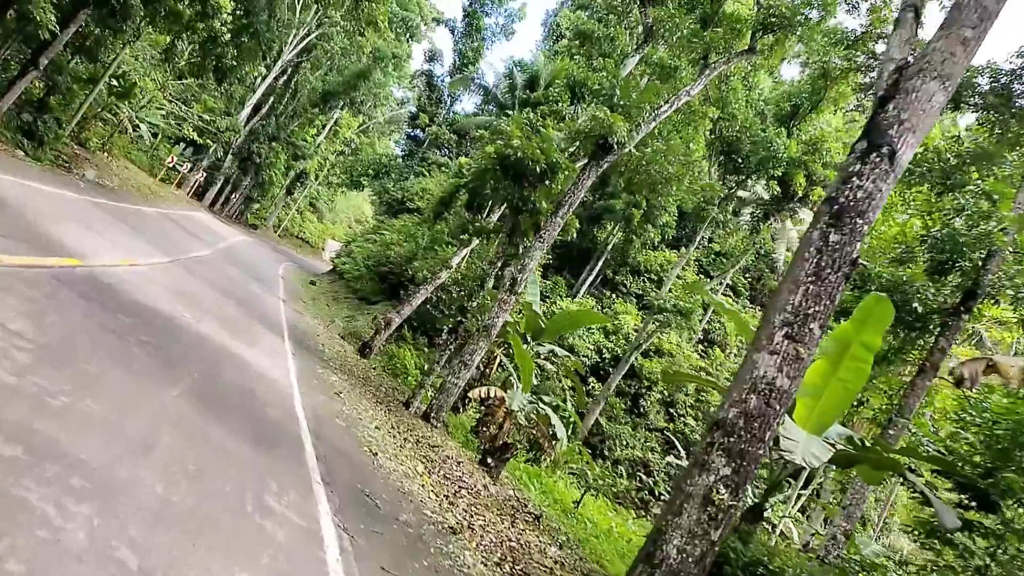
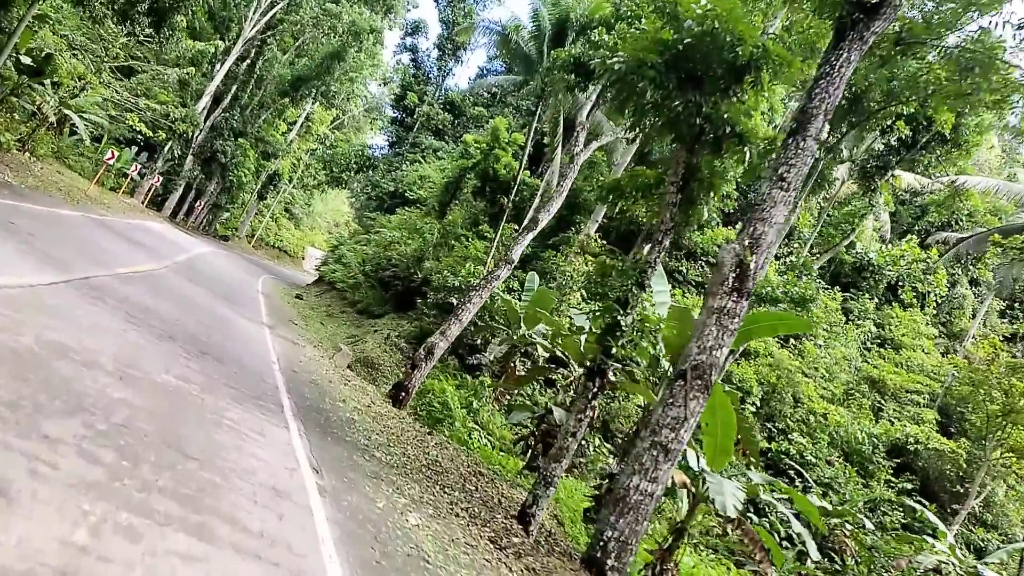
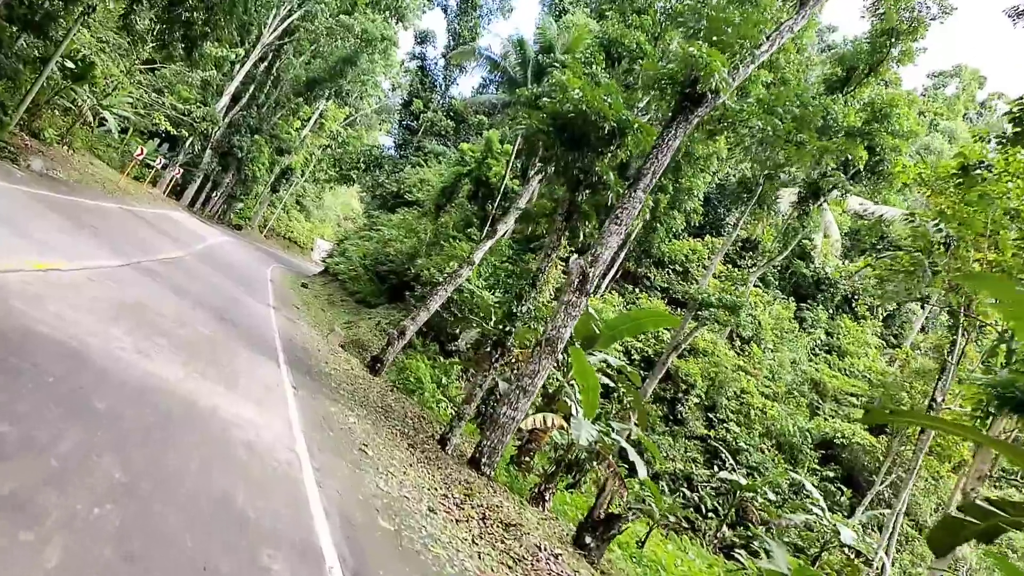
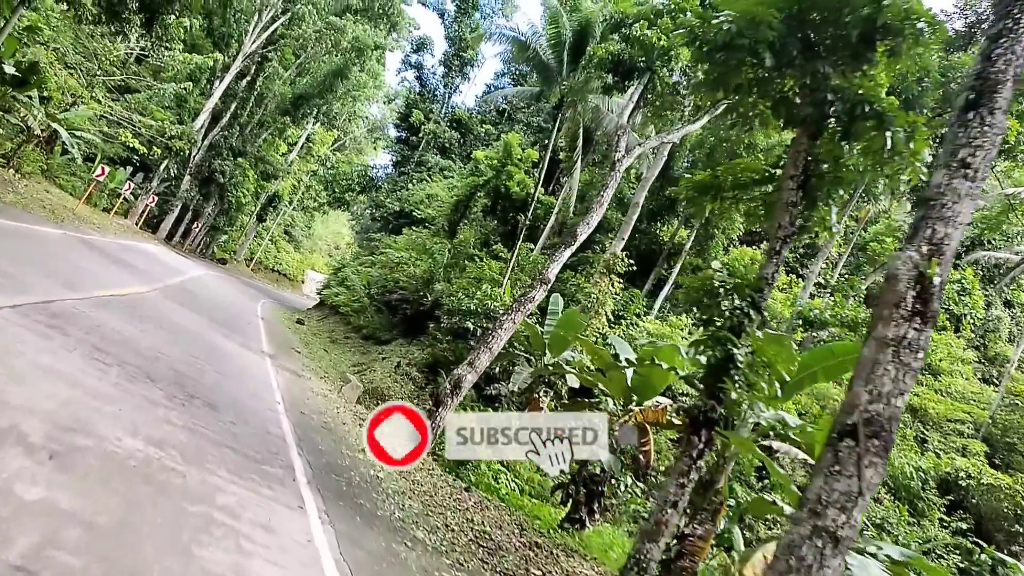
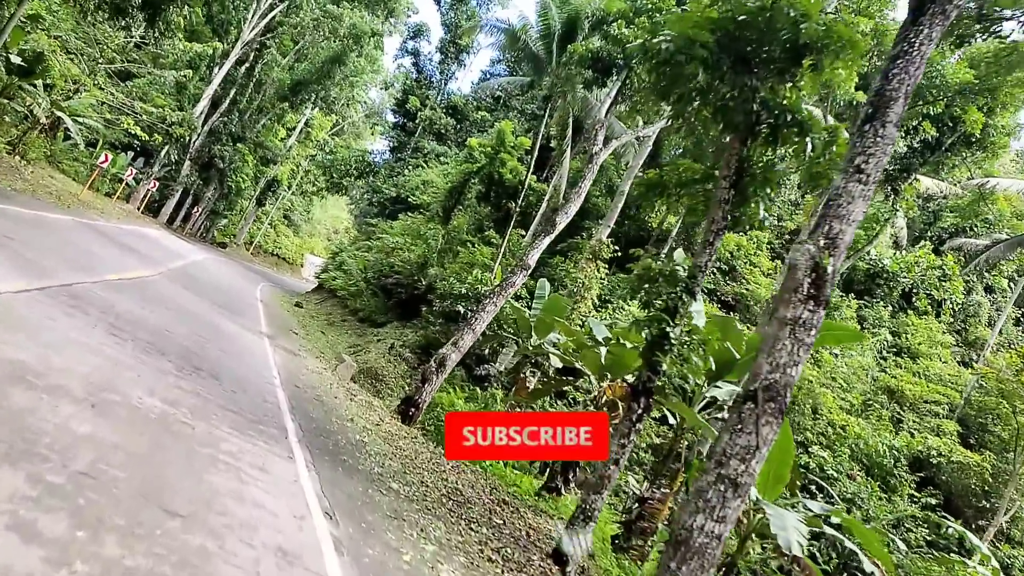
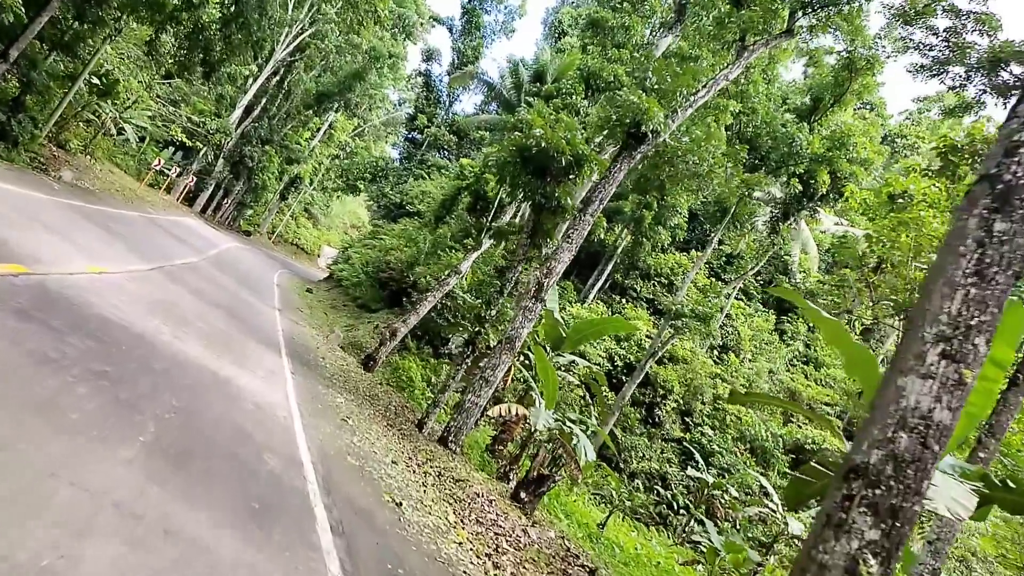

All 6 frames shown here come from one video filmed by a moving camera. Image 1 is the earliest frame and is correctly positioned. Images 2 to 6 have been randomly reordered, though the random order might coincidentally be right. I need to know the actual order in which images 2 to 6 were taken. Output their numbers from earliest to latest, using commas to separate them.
6, 3, 2, 5, 4
